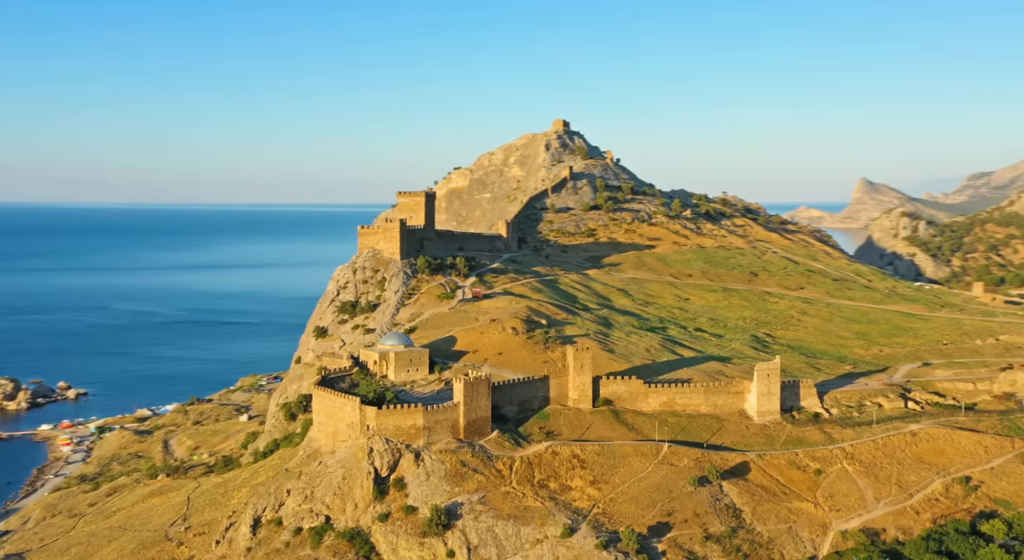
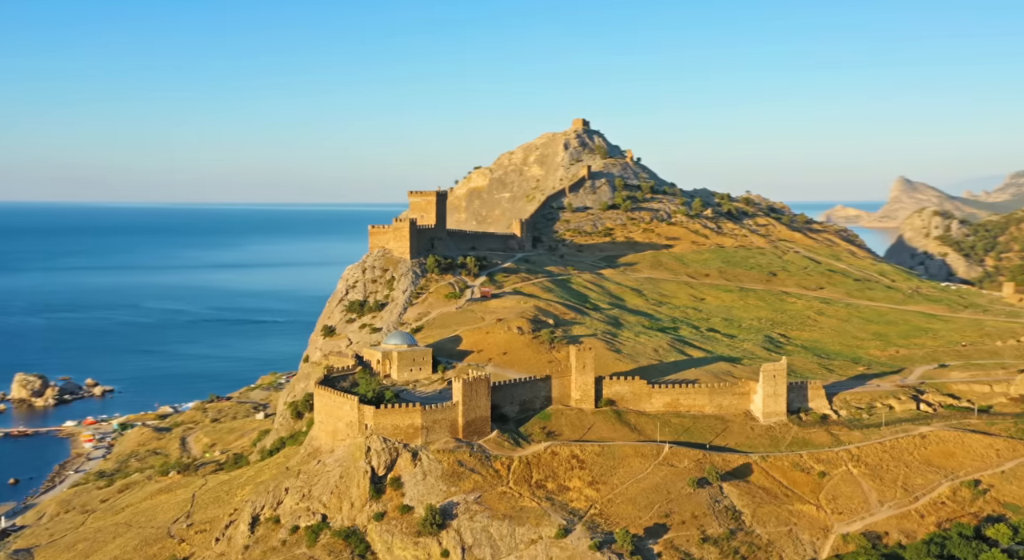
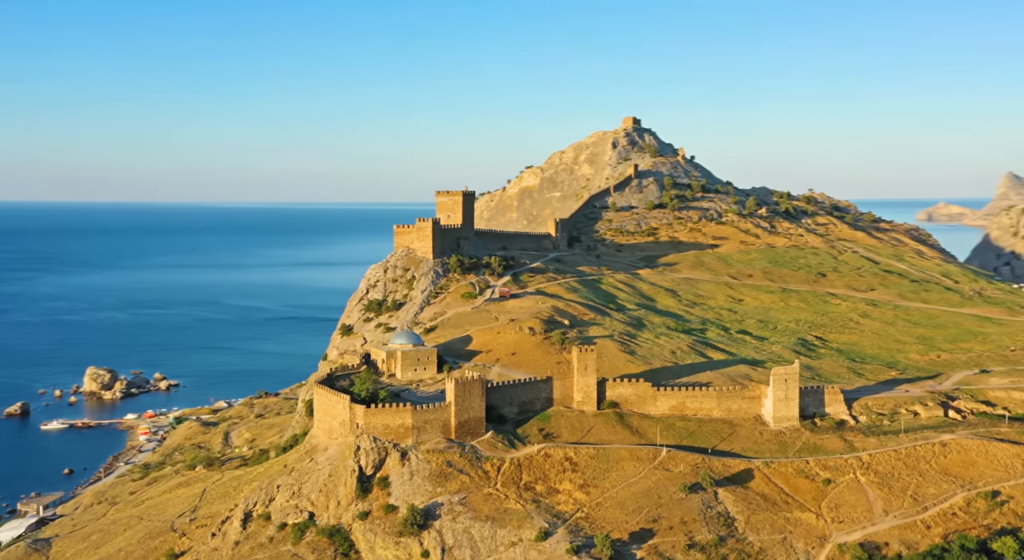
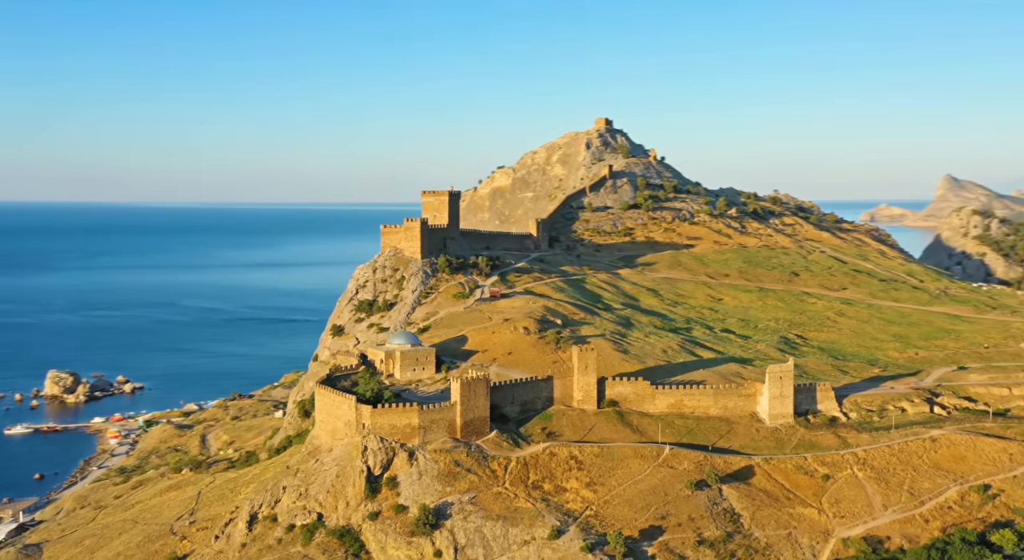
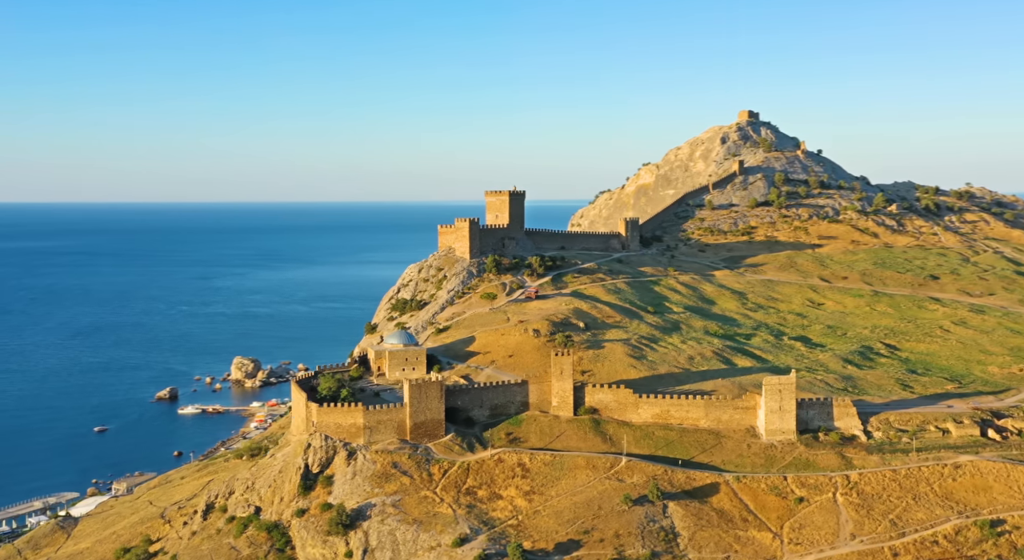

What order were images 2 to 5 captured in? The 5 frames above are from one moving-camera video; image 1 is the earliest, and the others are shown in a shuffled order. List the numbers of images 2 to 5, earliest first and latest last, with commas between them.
2, 4, 3, 5
